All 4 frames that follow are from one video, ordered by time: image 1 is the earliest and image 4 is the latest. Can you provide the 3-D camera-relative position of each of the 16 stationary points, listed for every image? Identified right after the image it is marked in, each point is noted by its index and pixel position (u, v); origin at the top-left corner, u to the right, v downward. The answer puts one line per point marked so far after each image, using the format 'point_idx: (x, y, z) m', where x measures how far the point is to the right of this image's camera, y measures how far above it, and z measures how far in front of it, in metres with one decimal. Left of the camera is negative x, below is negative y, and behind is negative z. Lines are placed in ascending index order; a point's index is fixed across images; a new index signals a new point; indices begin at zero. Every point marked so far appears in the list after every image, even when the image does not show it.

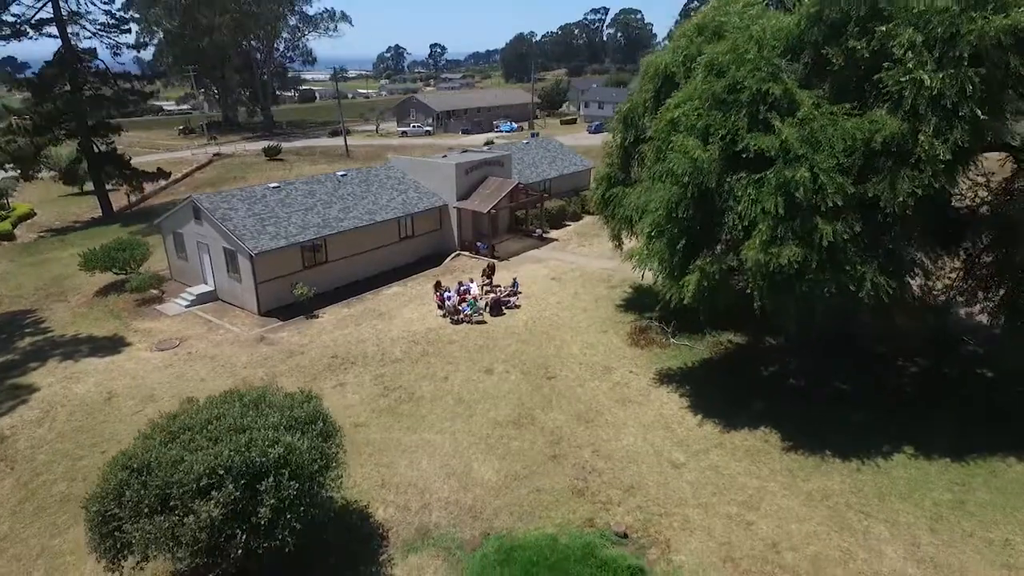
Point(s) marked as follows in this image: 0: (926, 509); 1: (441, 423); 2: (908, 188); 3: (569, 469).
0: (+9.2, -4.9, +13.6) m
1: (-2.1, -3.9, +17.8) m
2: (+8.5, +2.2, +13.2) m
3: (+1.4, -4.6, +15.6) m
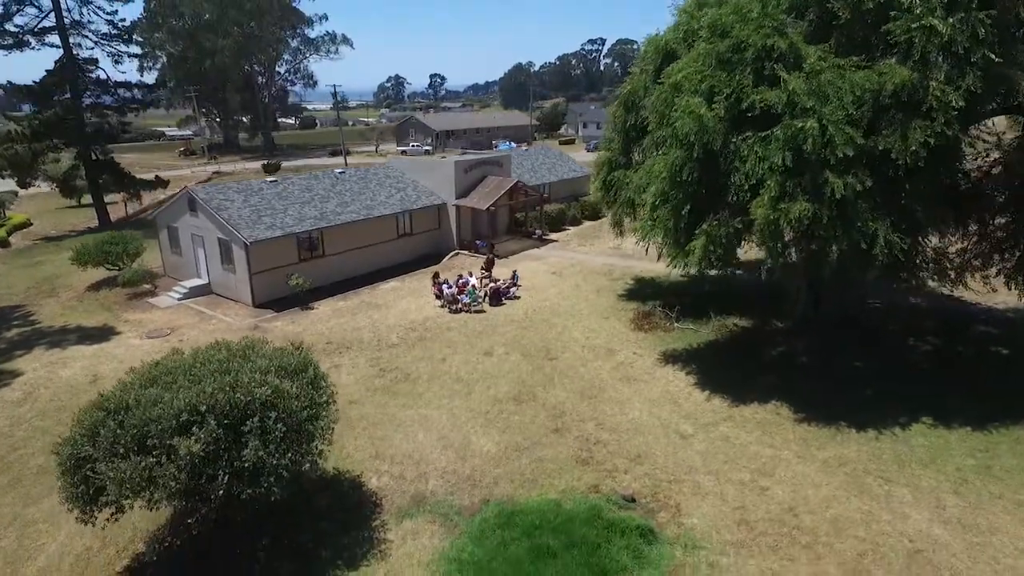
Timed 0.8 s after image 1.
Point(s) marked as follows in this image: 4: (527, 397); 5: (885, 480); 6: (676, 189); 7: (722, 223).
0: (+9.2, -3.9, +12.9) m
1: (-2.1, -3.1, +17.1) m
2: (+8.5, +3.2, +12.8) m
3: (+1.4, -3.7, +14.9) m
4: (+0.4, -3.0, +17.1) m
5: (+7.8, -4.0, +12.8) m
6: (+4.2, +2.6, +15.6) m
7: (+5.2, +1.6, +15.2) m
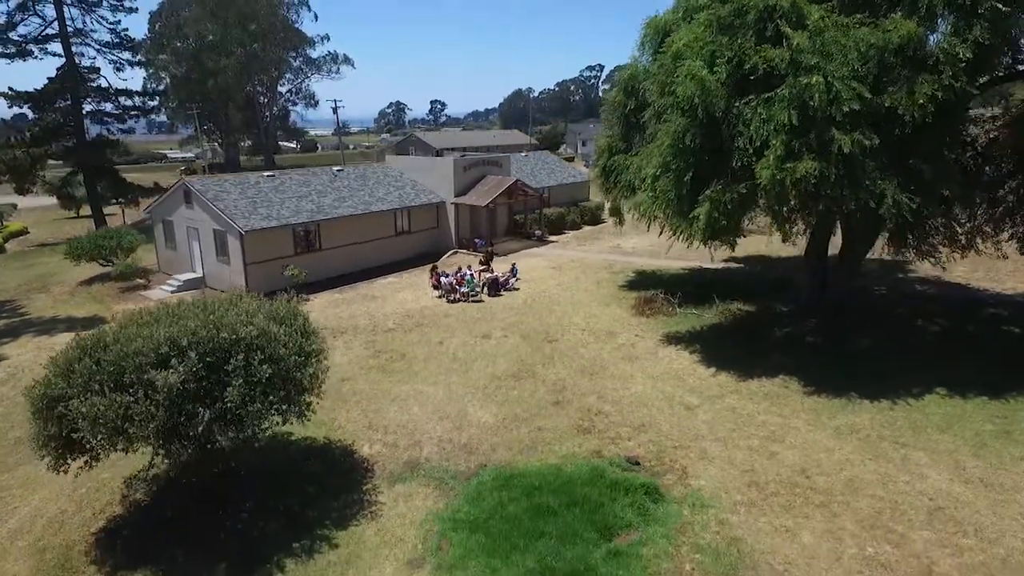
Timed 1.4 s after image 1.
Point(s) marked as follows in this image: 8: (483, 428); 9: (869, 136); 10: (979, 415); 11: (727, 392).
0: (+9.2, -3.0, +12.4) m
1: (-2.1, -2.4, +16.6) m
2: (+8.5, +4.1, +12.5) m
3: (+1.4, -2.9, +14.3) m
4: (+0.4, -2.3, +16.5) m
5: (+7.8, -3.1, +12.3) m
6: (+4.2, +3.3, +15.3) m
7: (+5.2, +2.4, +14.8) m
8: (-0.6, -3.1, +13.7) m
9: (+7.6, +3.3, +13.1) m
10: (+10.1, -2.7, +13.2) m
11: (+5.3, -2.6, +15.0) m
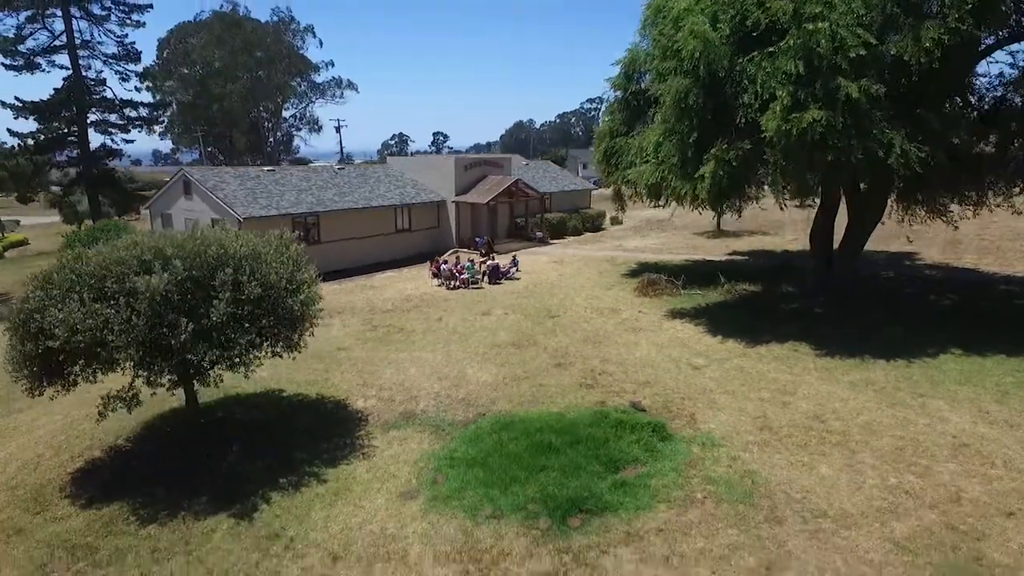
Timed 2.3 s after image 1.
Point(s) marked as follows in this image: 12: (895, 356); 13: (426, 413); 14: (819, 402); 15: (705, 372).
0: (+9.2, -1.9, +11.8) m
1: (-2.1, -1.5, +16.1) m
2: (+8.5, +5.1, +12.4) m
3: (+1.4, -1.9, +13.8) m
4: (+0.4, -1.4, +16.1) m
5: (+7.8, -2.0, +11.7) m
6: (+4.2, +4.3, +15.1) m
7: (+5.2, +3.4, +14.6) m
8: (-0.6, -2.1, +13.2) m
9: (+7.6, +4.3, +12.9) m
10: (+10.1, -1.7, +12.7) m
11: (+5.3, -1.6, +14.5) m
12: (+8.7, -1.6, +13.9) m
13: (-1.7, -2.4, +11.9) m
14: (+5.8, -2.2, +11.7) m
15: (+4.3, -1.9, +13.5) m
